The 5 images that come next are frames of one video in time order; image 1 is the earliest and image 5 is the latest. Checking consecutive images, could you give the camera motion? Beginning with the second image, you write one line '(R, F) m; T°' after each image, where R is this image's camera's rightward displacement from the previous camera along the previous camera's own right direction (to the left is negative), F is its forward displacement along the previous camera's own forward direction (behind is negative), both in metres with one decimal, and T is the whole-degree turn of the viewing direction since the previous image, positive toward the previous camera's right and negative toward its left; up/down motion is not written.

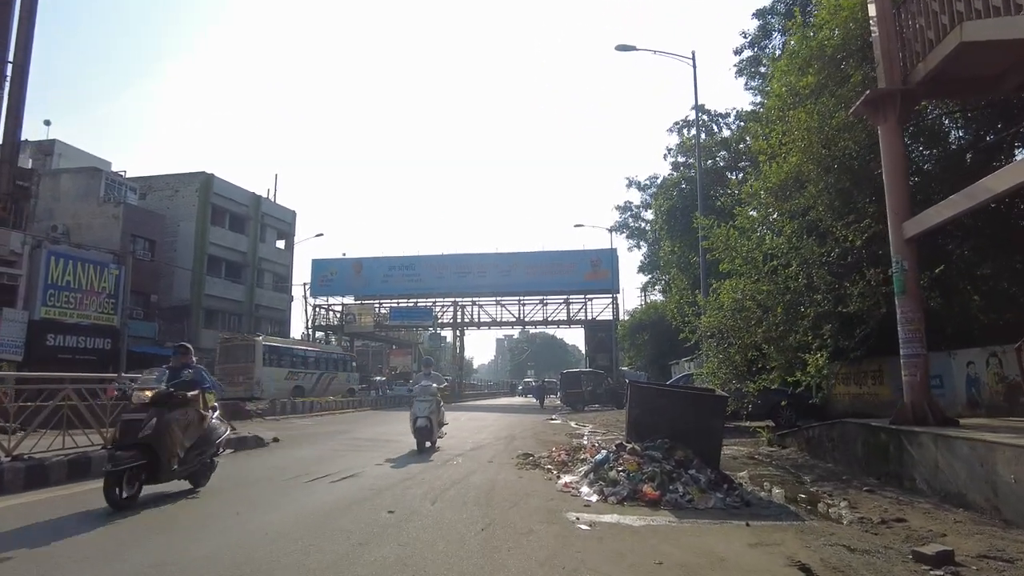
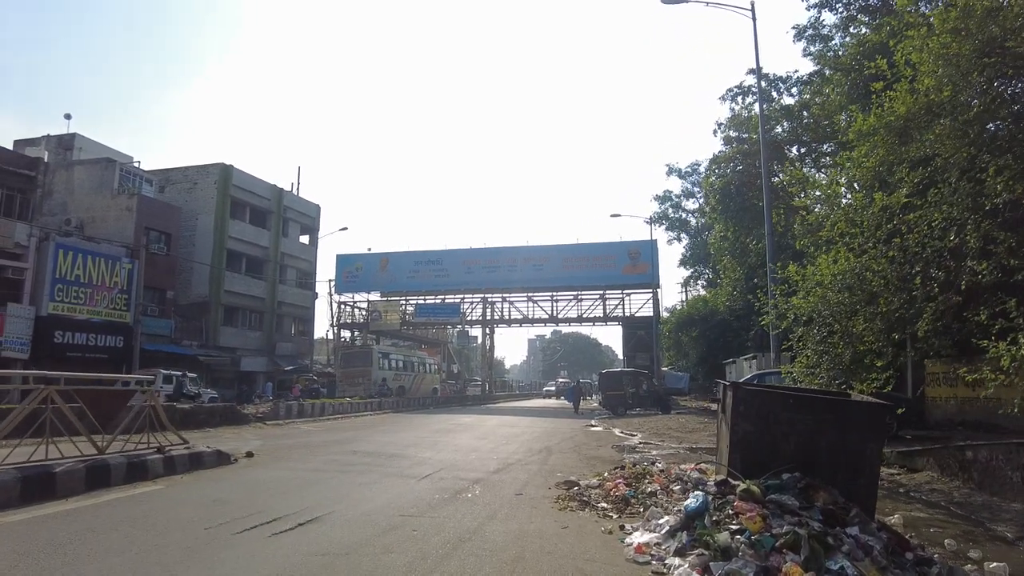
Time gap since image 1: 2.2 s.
(0.0, +2.9) m; -3°
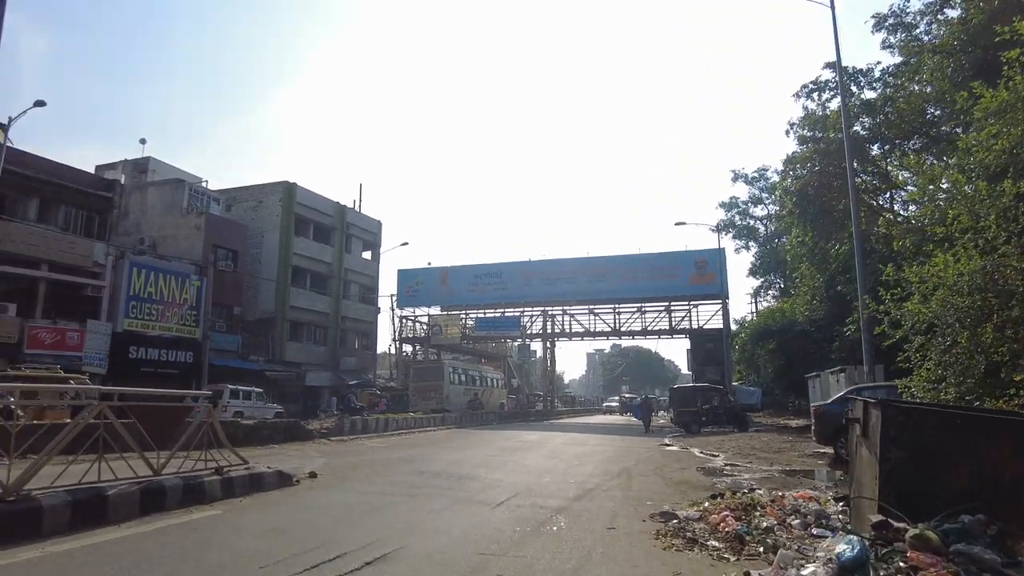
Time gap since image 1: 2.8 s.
(-0.3, +0.8) m; -5°
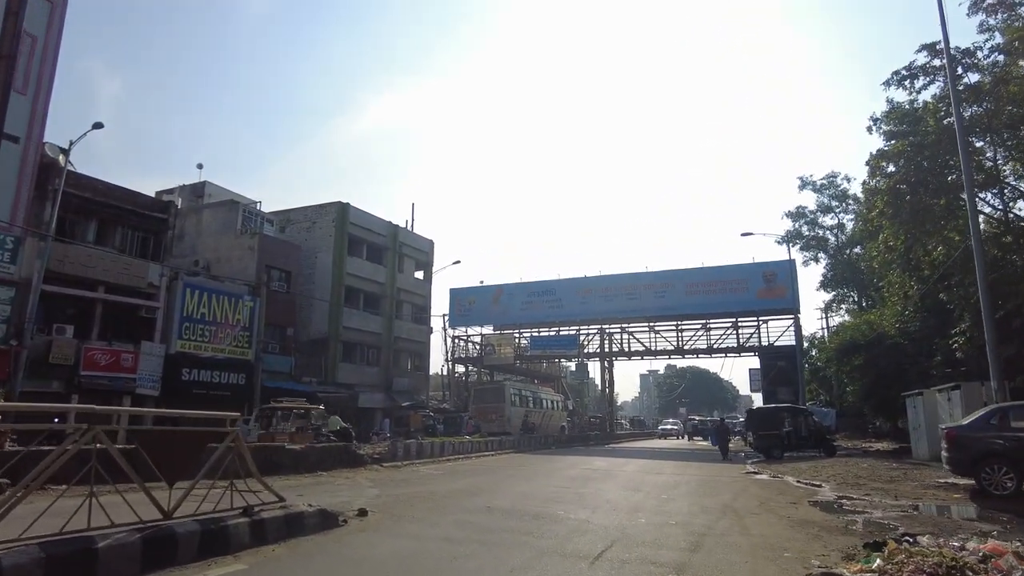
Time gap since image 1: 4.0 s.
(-0.4, +1.6) m; -4°
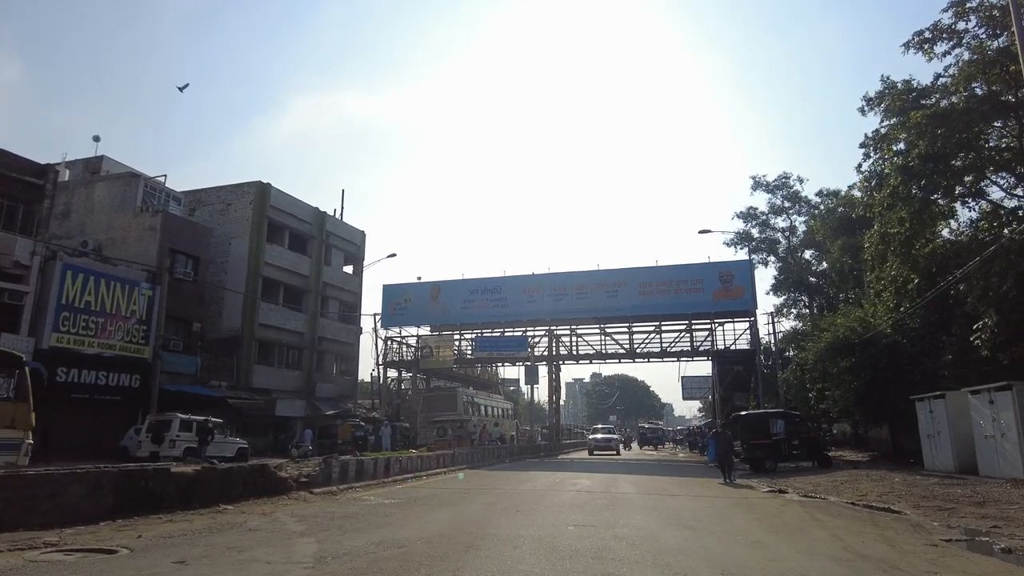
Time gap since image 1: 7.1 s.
(-1.0, +4.0) m; +6°
